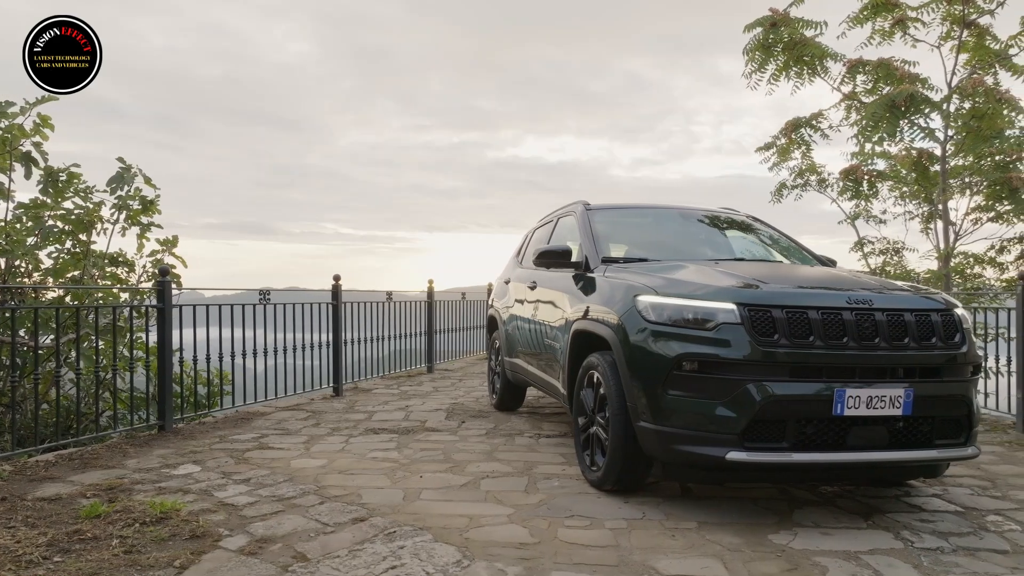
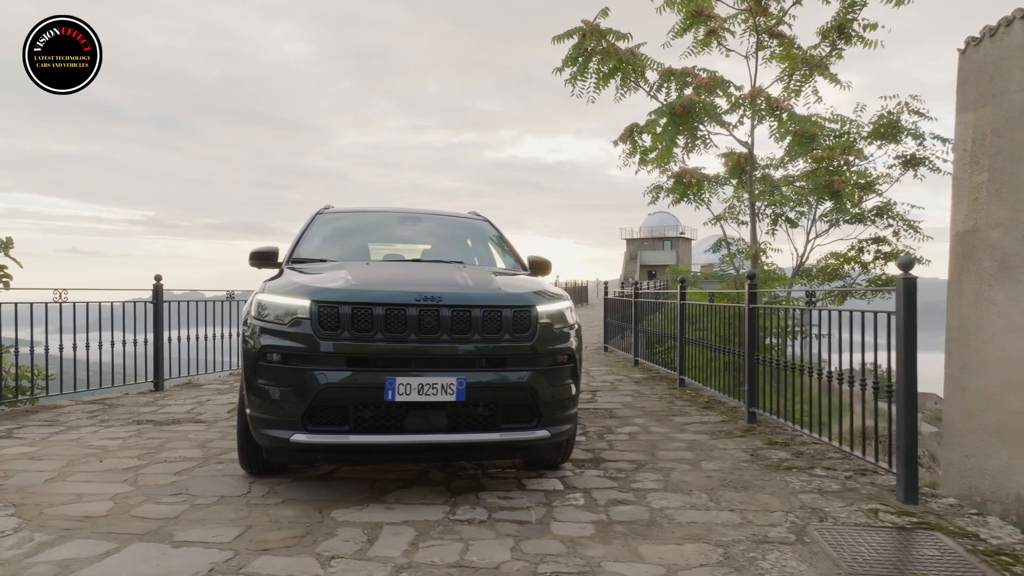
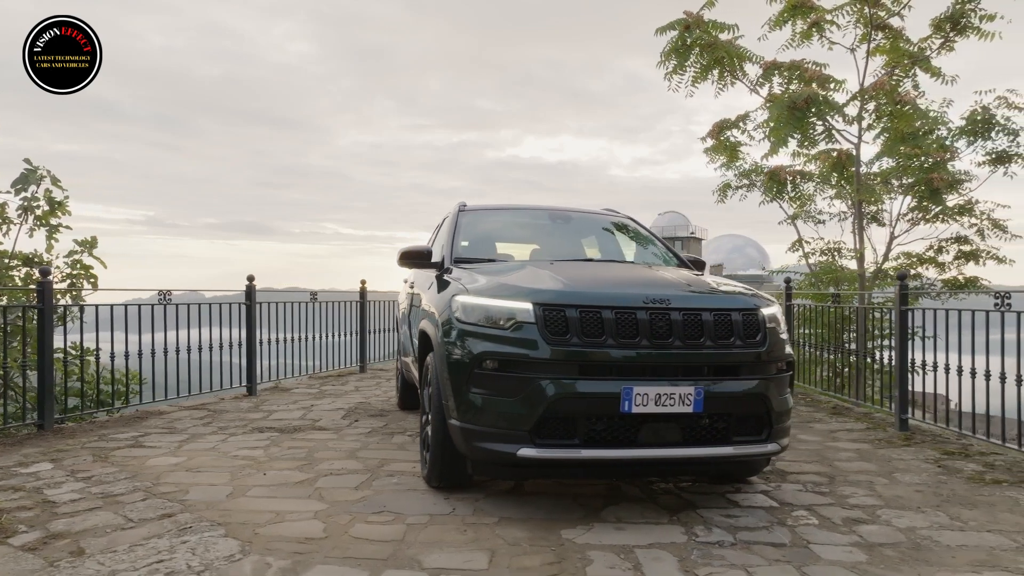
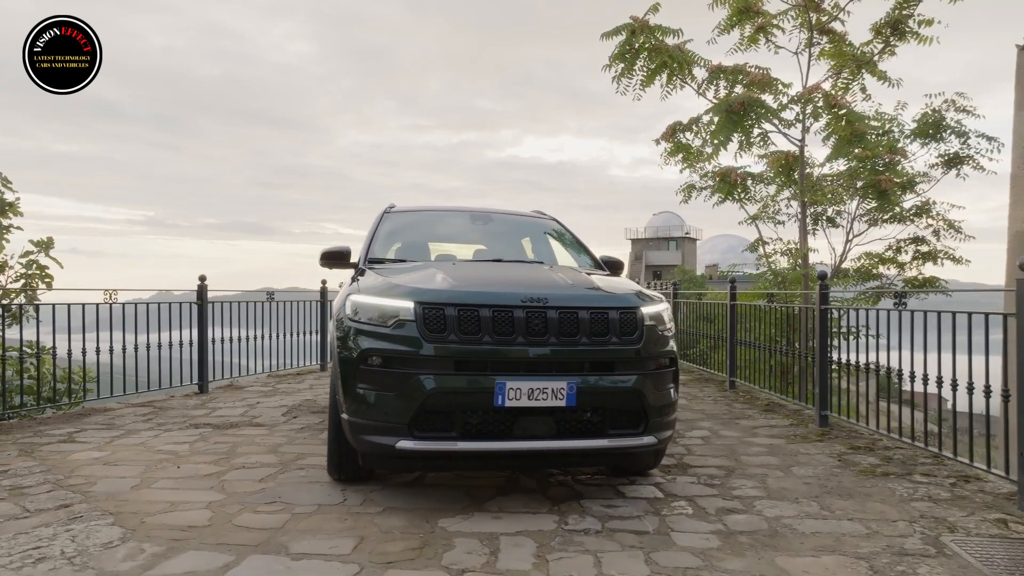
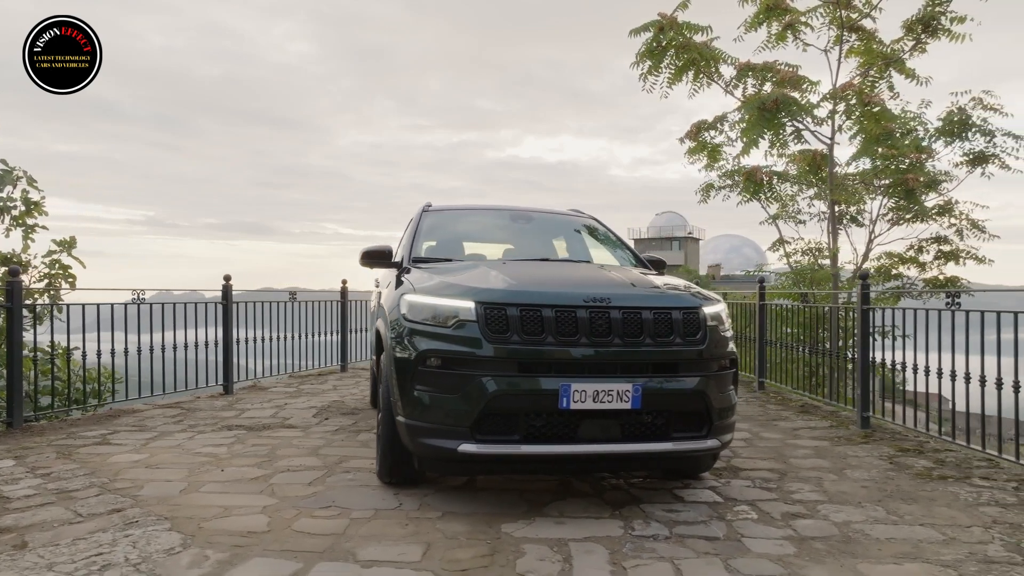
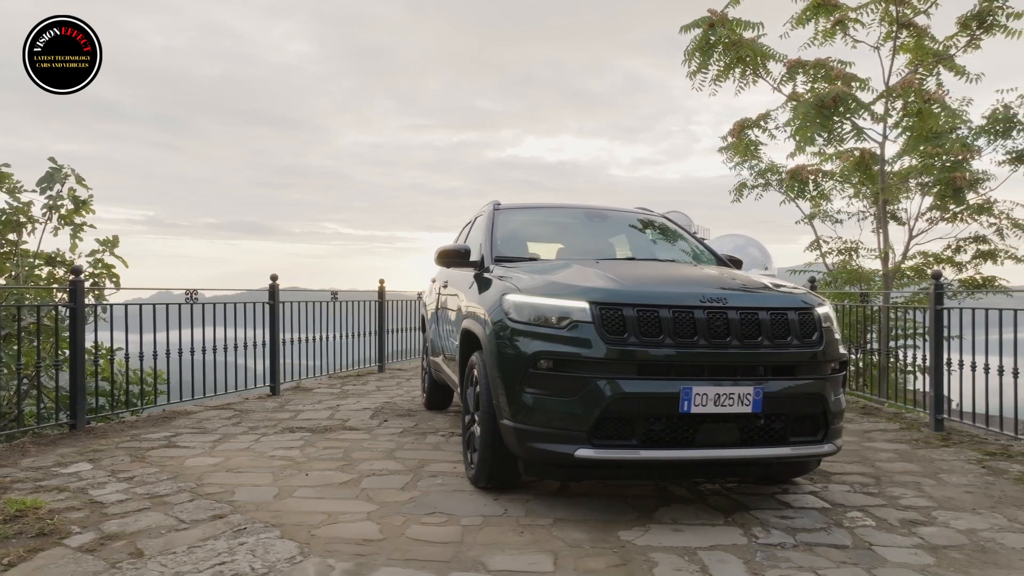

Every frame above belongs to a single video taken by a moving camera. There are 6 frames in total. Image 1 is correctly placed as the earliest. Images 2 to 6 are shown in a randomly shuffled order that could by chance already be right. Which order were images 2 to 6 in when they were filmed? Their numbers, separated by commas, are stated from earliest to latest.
6, 3, 5, 4, 2
